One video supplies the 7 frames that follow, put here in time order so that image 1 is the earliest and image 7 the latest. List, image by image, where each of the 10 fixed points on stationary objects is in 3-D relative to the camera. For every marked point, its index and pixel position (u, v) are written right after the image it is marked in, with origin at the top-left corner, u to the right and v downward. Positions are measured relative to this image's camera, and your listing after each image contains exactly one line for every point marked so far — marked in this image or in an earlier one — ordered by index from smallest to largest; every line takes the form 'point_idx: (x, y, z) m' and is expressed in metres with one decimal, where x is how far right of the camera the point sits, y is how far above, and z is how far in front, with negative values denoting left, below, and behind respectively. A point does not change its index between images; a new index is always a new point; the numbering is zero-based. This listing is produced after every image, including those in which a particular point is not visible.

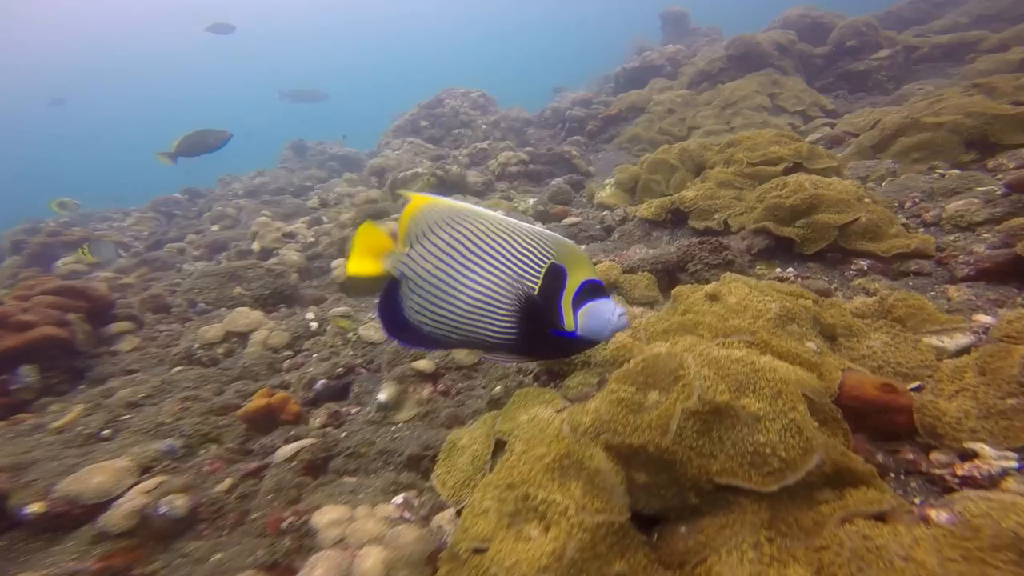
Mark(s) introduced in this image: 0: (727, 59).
0: (+9.4, +10.0, +17.2) m
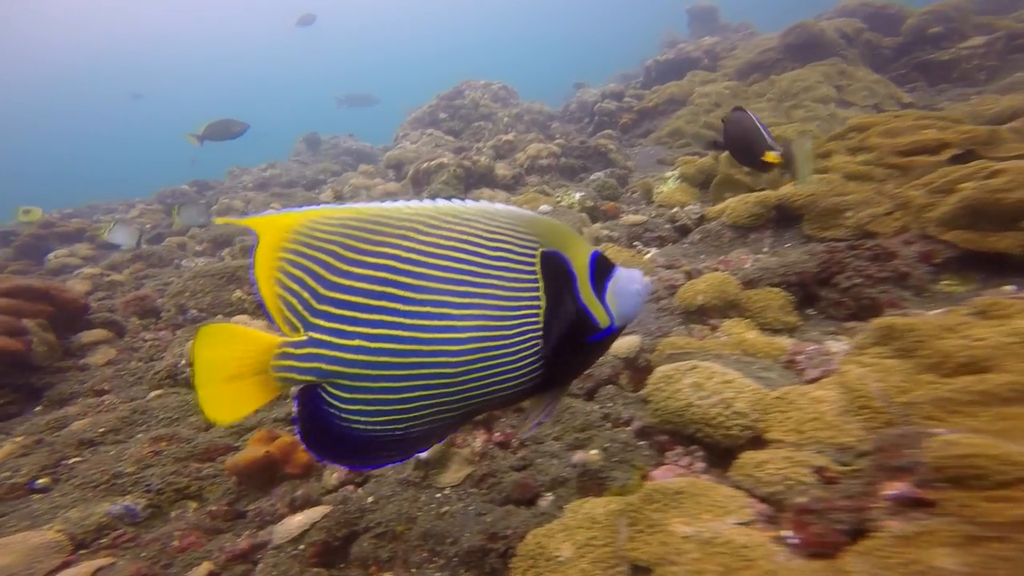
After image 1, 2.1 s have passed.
0: (+10.6, +9.7, +15.9) m
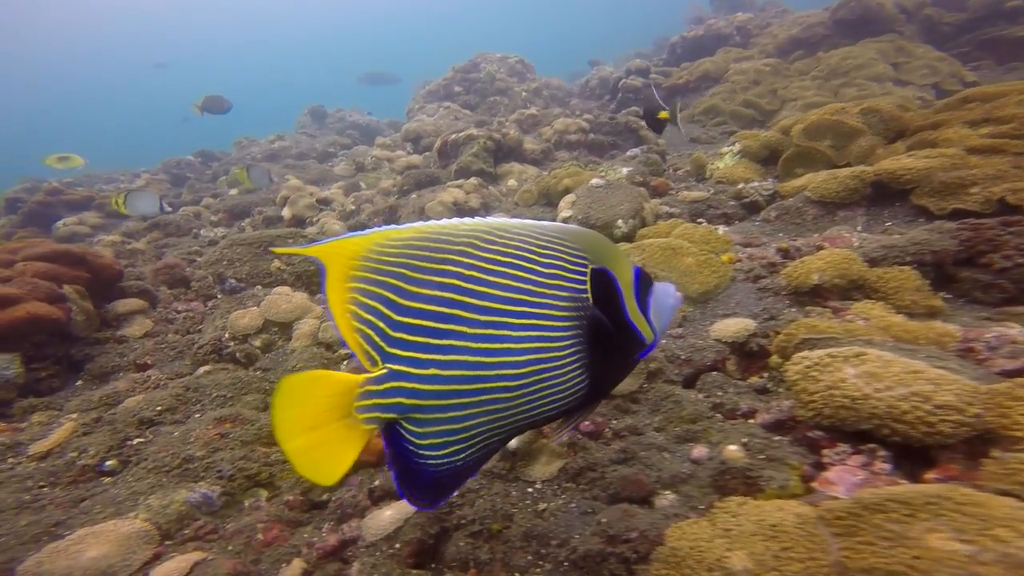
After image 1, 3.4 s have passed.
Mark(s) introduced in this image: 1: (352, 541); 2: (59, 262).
0: (+11.9, +10.2, +15.0) m
1: (-1.1, -1.8, +2.8) m
2: (-6.7, +0.4, +5.7) m
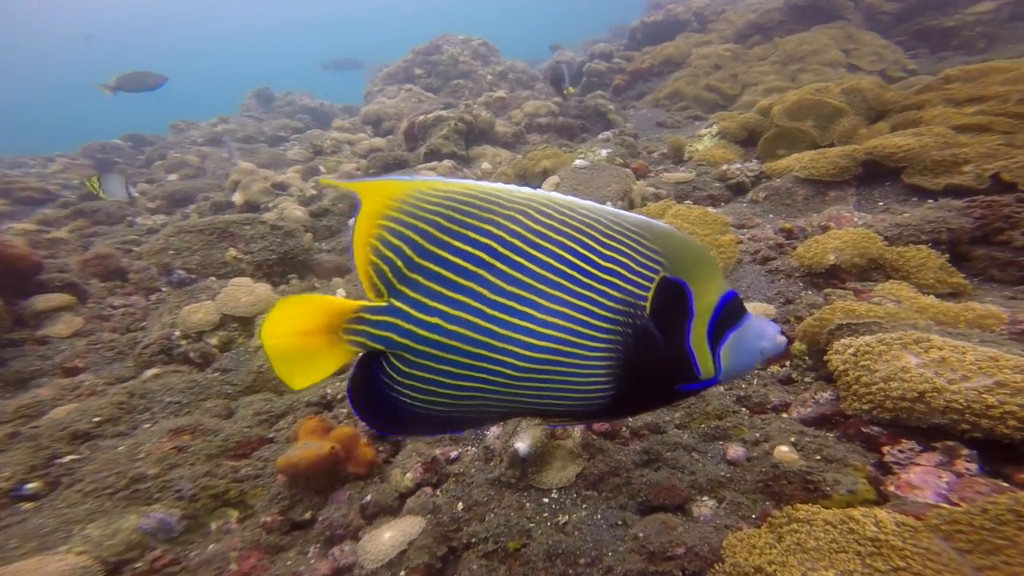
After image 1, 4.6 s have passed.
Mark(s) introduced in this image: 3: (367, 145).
0: (+10.6, +11.0, +15.2) m
1: (-1.0, -1.8, +2.4) m
2: (-6.8, +0.4, +4.7) m
3: (-4.2, +4.1, +11.1) m
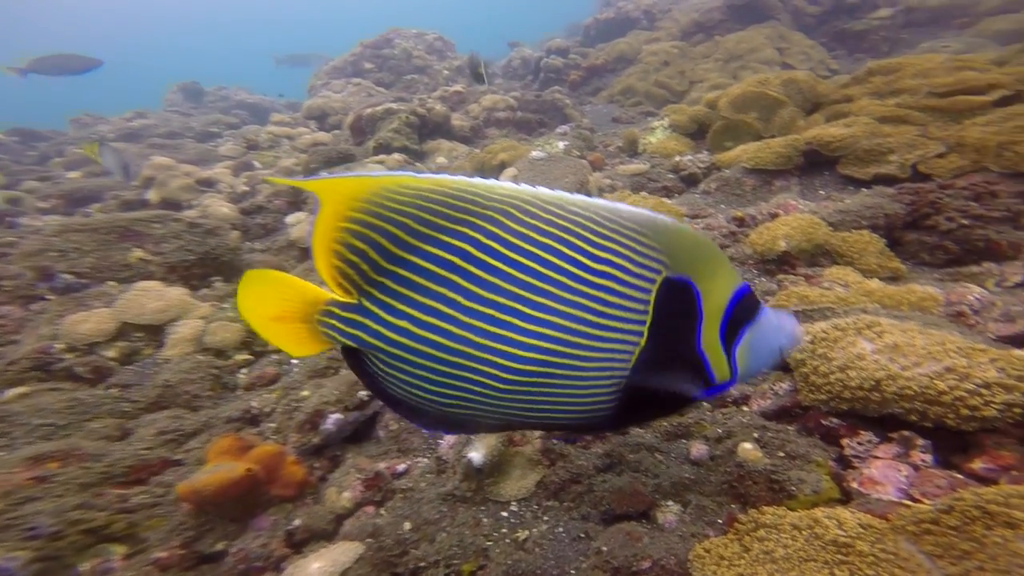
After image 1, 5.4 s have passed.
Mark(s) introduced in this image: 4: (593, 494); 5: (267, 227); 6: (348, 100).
0: (+8.7, +11.5, +15.7) m
1: (-1.3, -1.8, +2.1) m
2: (-7.3, +0.2, +3.8) m
3: (-5.5, +4.0, +10.4) m
4: (+0.5, -1.2, +2.2) m
5: (-4.0, +1.0, +6.2) m
6: (-5.9, +7.1, +14.2) m
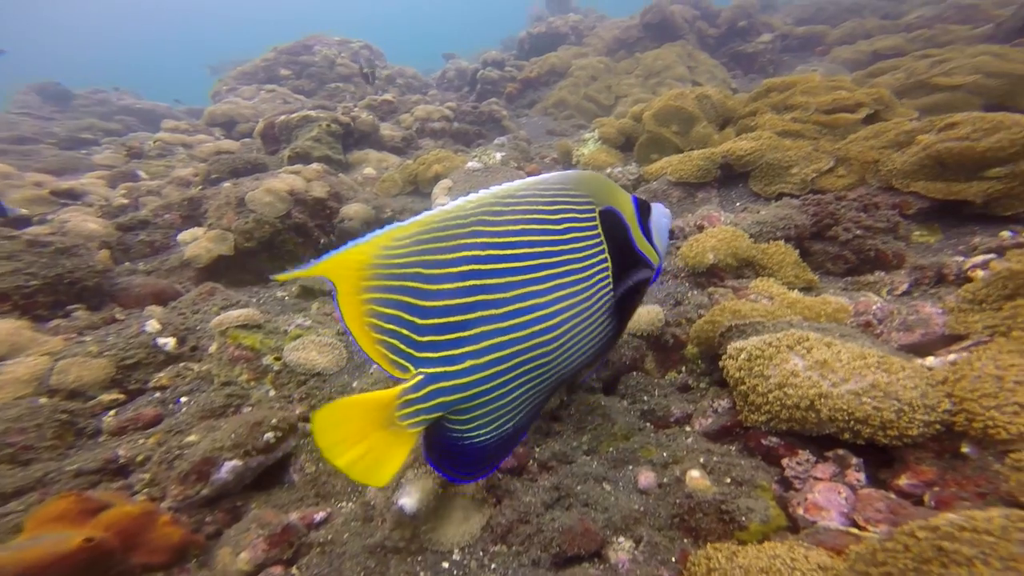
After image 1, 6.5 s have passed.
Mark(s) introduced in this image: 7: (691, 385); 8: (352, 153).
0: (+5.8, +11.4, +16.8) m
1: (-1.5, -2.0, +1.6) m
2: (-7.9, -0.3, +2.5) m
3: (-7.1, +3.5, +9.3) m
4: (+0.2, -1.3, +2.1) m
5: (-5.0, +0.6, +5.3) m
6: (-8.3, +6.4, +13.1) m
7: (+1.2, -0.6, +2.5) m
8: (-3.9, +3.5, +9.6) m
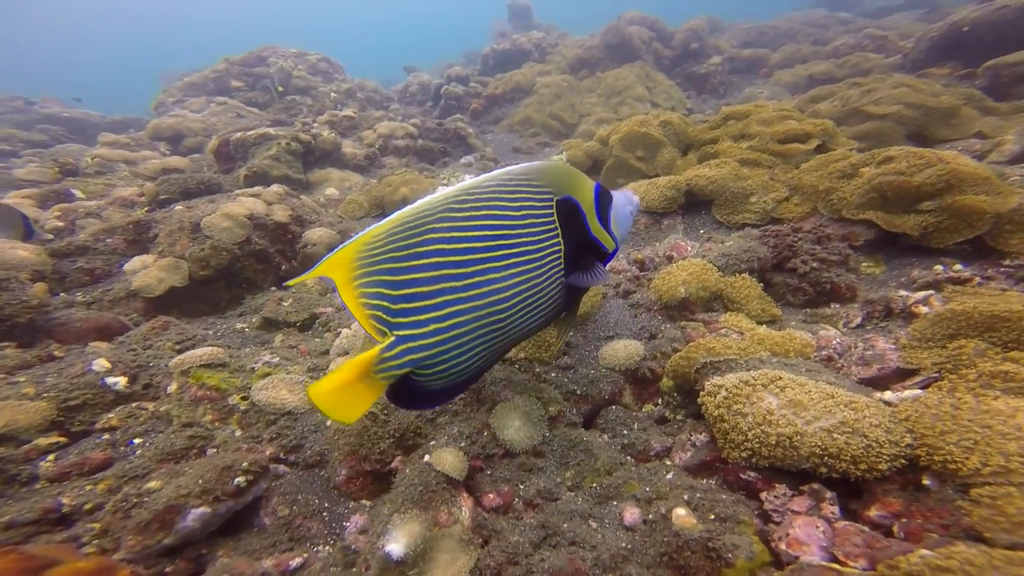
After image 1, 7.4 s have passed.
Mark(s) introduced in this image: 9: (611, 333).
0: (+4.4, +10.8, +17.5) m
1: (-1.5, -2.2, +1.5) m
2: (-7.9, -0.7, +1.9) m
3: (-7.8, +2.9, +8.8) m
4: (+0.1, -1.6, +2.1) m
5: (-5.3, +0.2, +5.0) m
6: (-9.3, +5.8, +12.6) m
7: (+1.1, -0.9, +2.6) m
8: (-4.6, +3.0, +9.3) m
9: (+0.9, -0.4, +3.3) m
